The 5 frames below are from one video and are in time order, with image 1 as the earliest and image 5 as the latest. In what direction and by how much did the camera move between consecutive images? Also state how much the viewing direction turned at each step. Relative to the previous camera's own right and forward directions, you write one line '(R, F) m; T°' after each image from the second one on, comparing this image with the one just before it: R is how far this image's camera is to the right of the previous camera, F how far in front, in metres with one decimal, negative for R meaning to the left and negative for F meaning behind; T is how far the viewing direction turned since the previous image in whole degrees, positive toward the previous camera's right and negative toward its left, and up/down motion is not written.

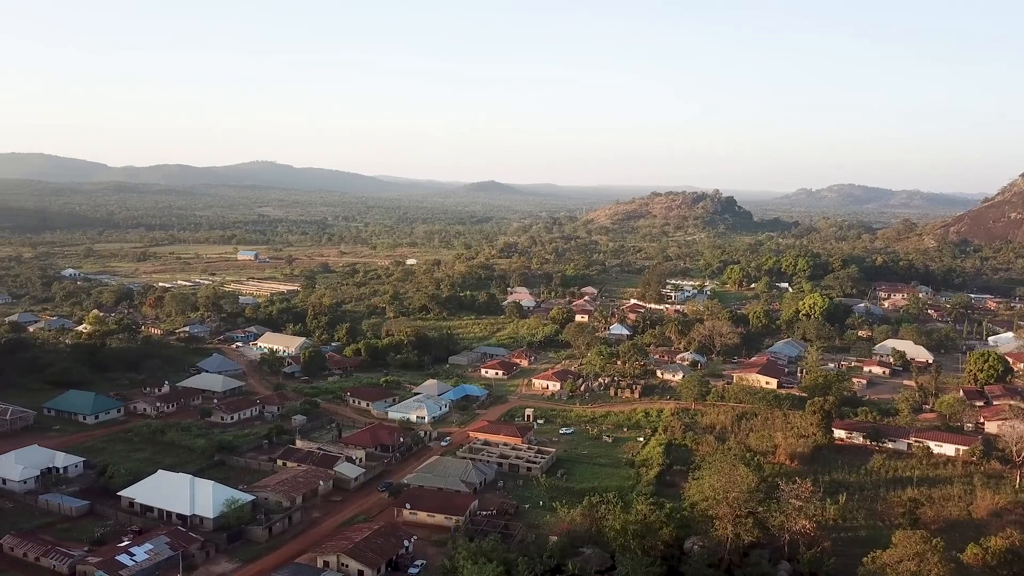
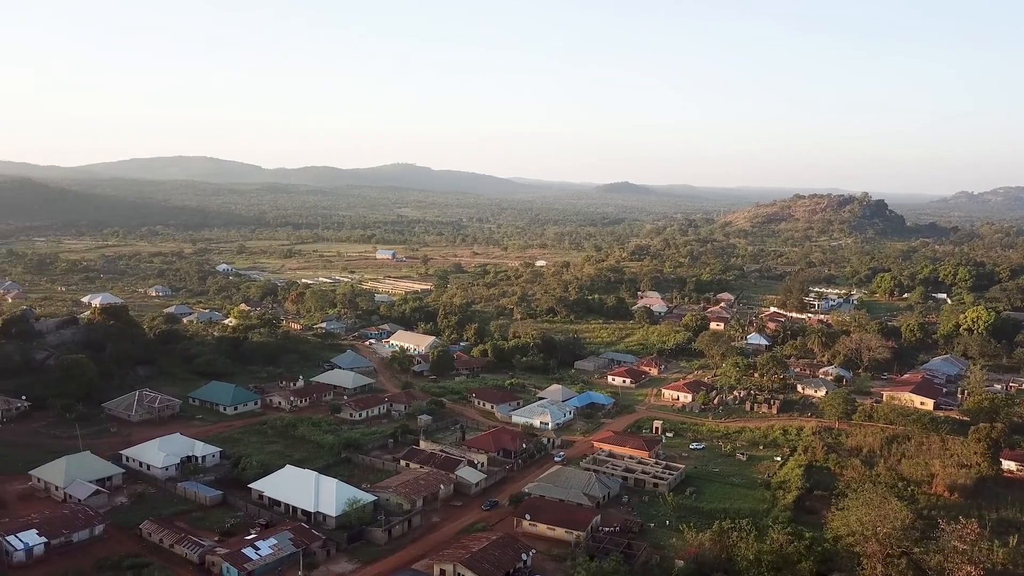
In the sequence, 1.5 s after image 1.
(+0.1, +0.8) m; -9°
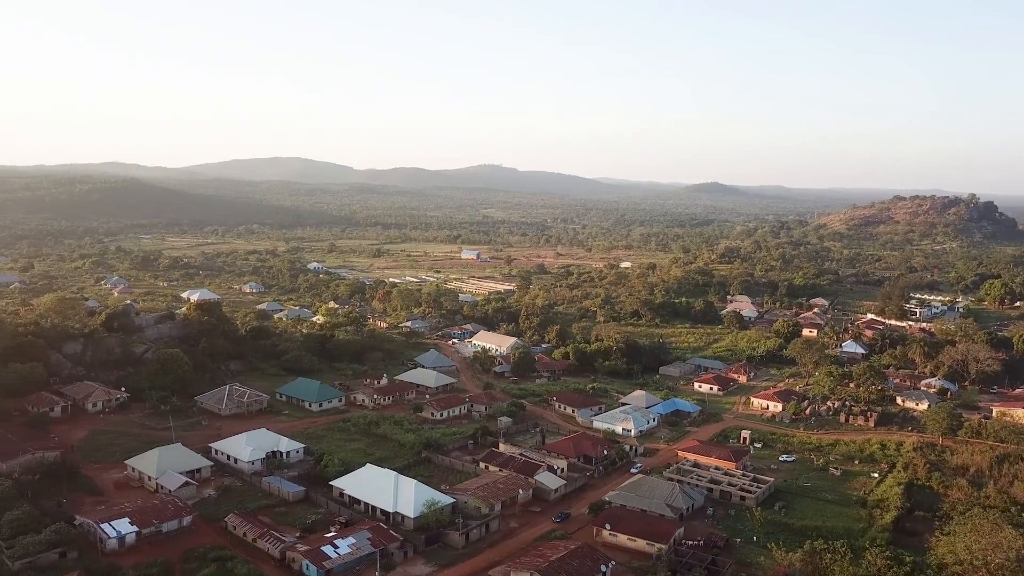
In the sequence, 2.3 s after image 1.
(0.0, +0.4) m; -6°
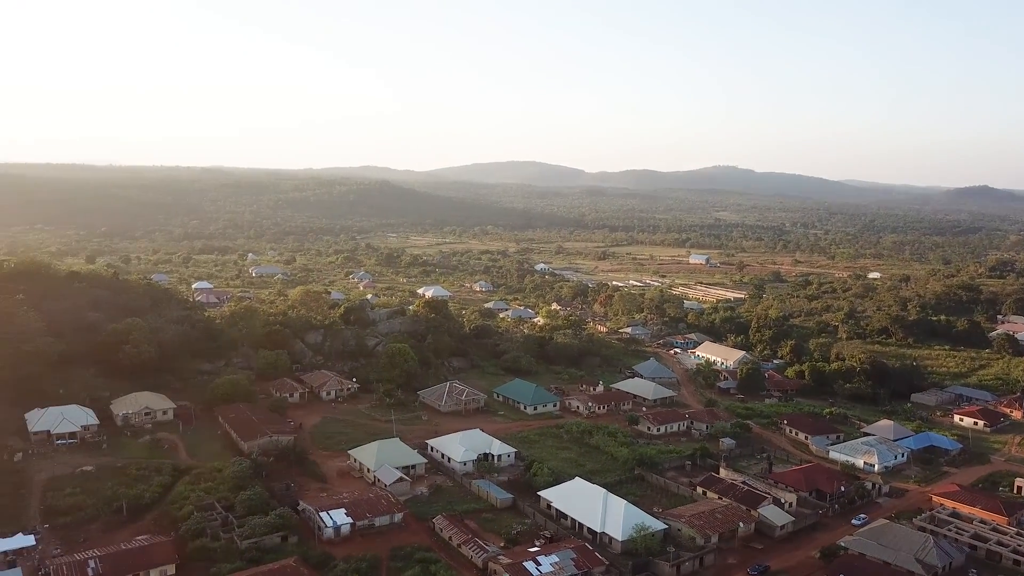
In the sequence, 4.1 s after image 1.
(+0.1, +1.3) m; -16°
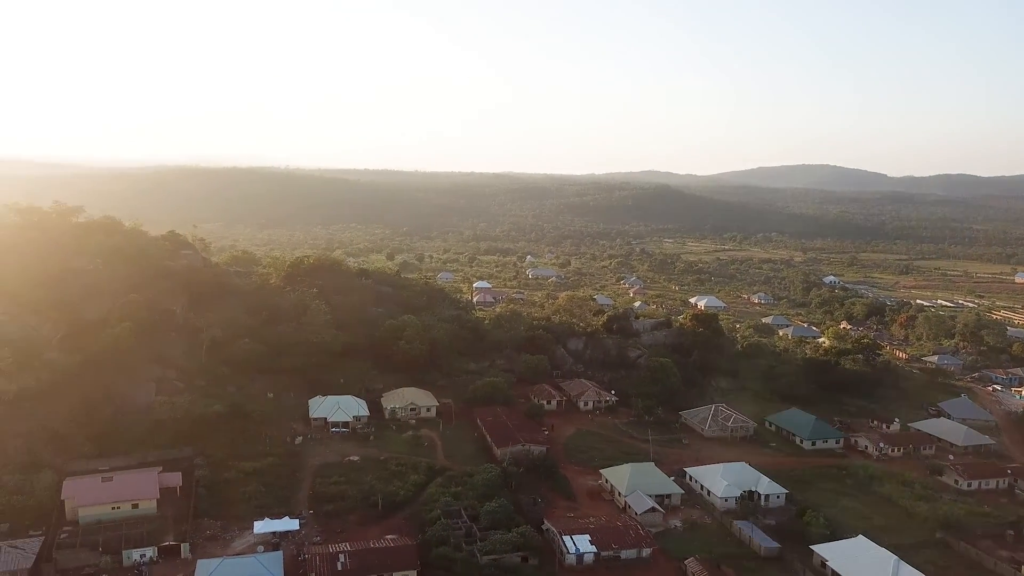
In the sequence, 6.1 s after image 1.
(+0.1, +1.8) m; -19°
